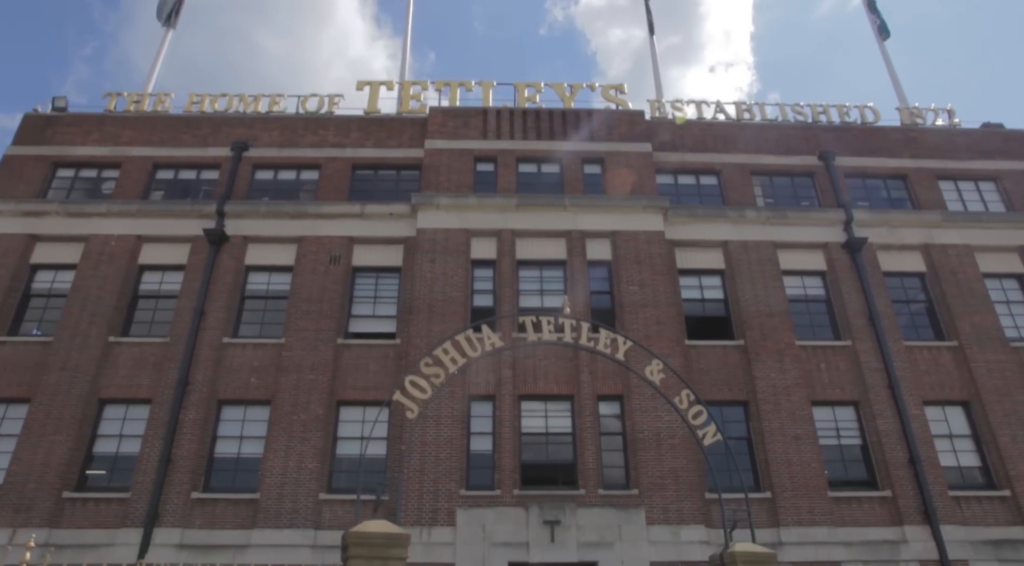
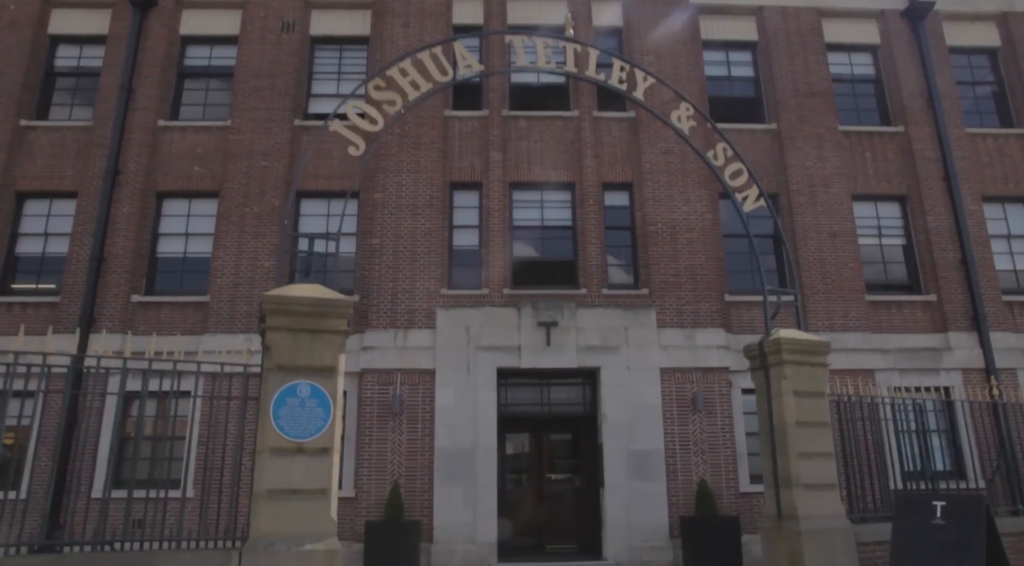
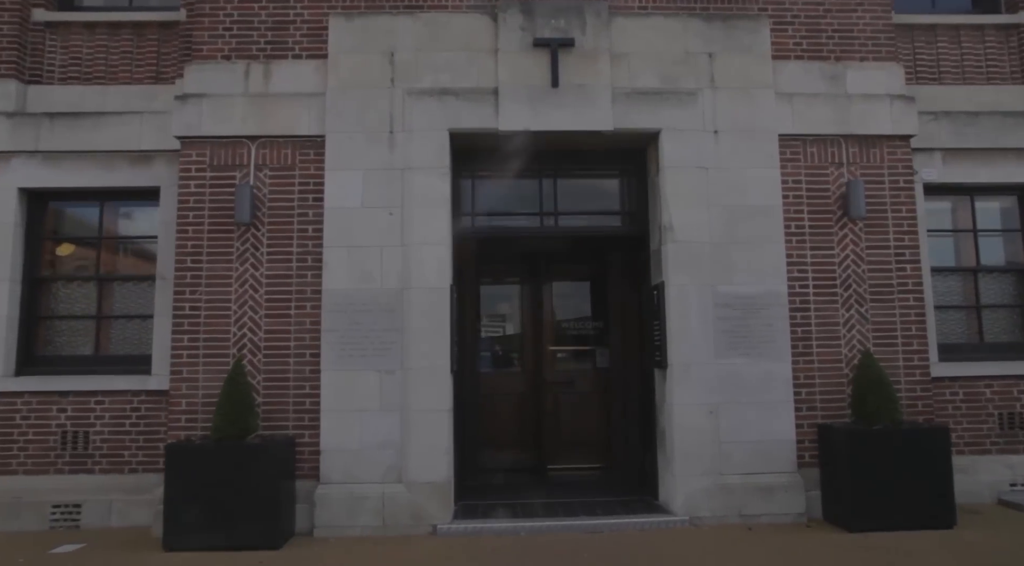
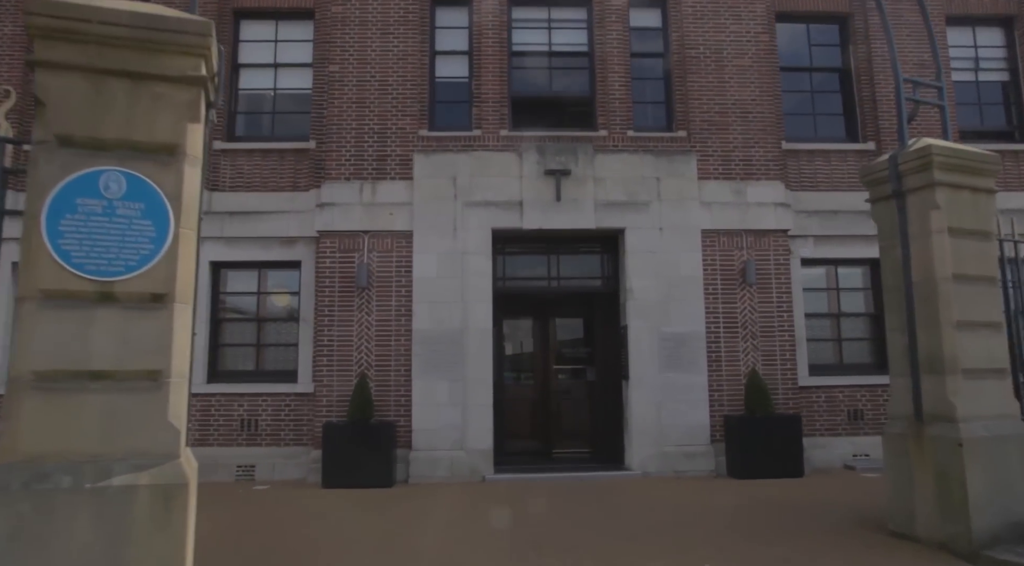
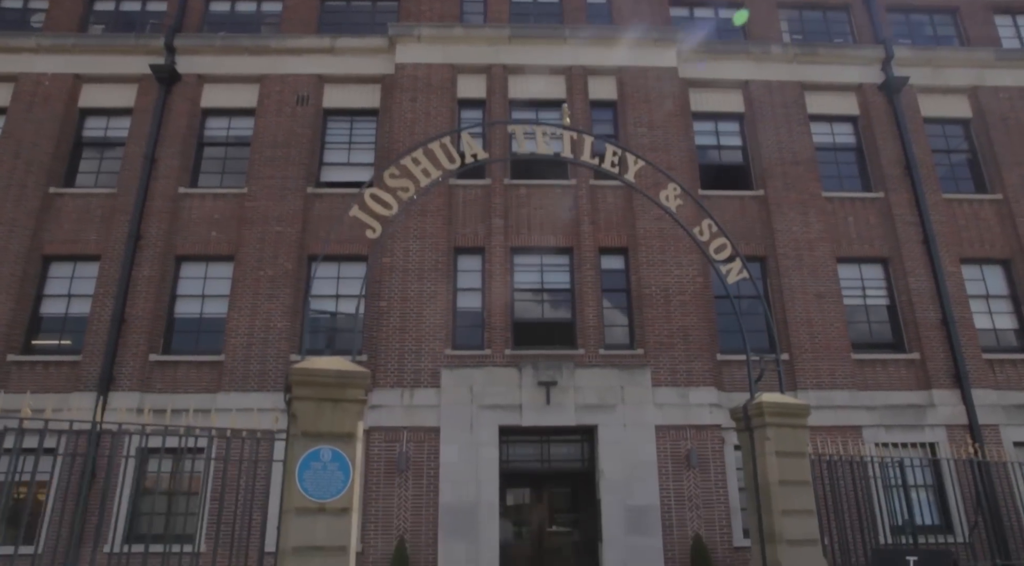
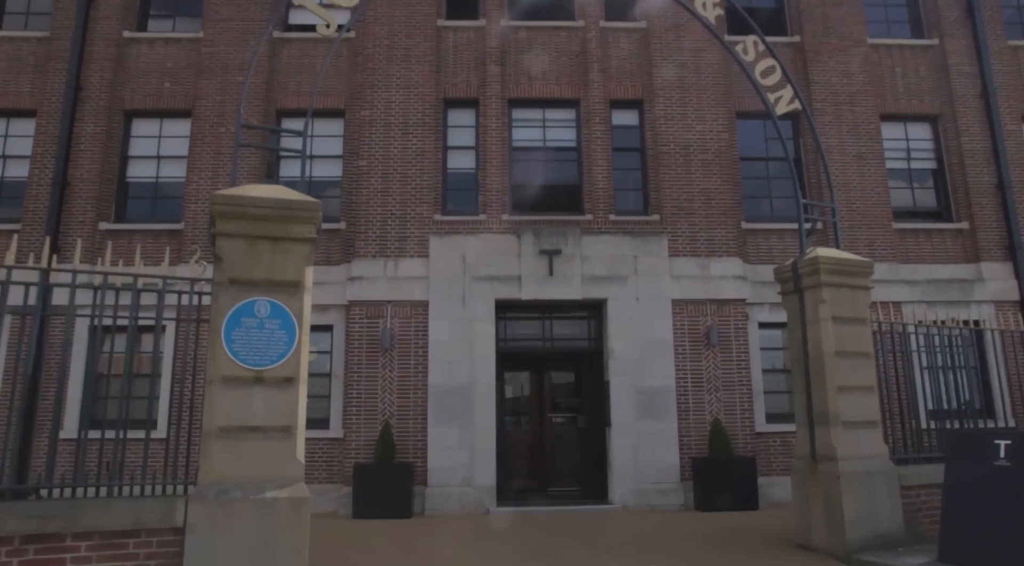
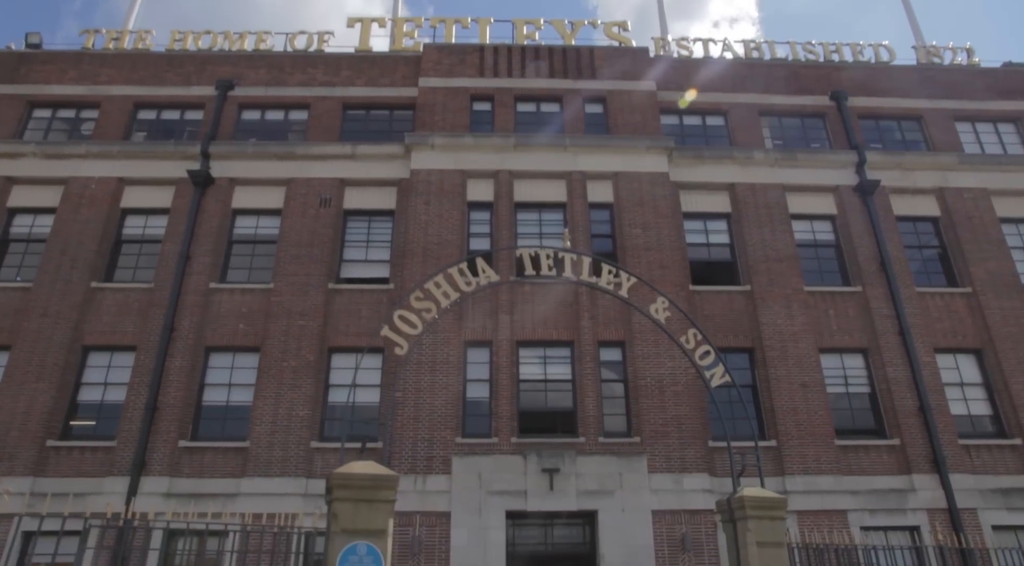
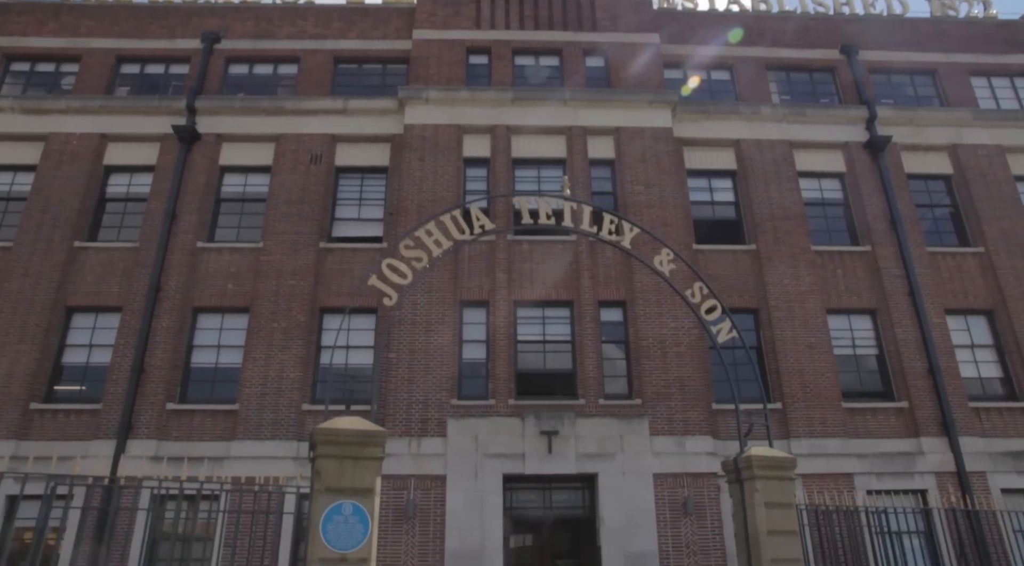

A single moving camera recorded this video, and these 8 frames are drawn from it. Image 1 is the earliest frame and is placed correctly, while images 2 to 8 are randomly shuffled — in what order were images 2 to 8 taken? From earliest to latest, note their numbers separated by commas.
7, 8, 5, 2, 6, 4, 3
